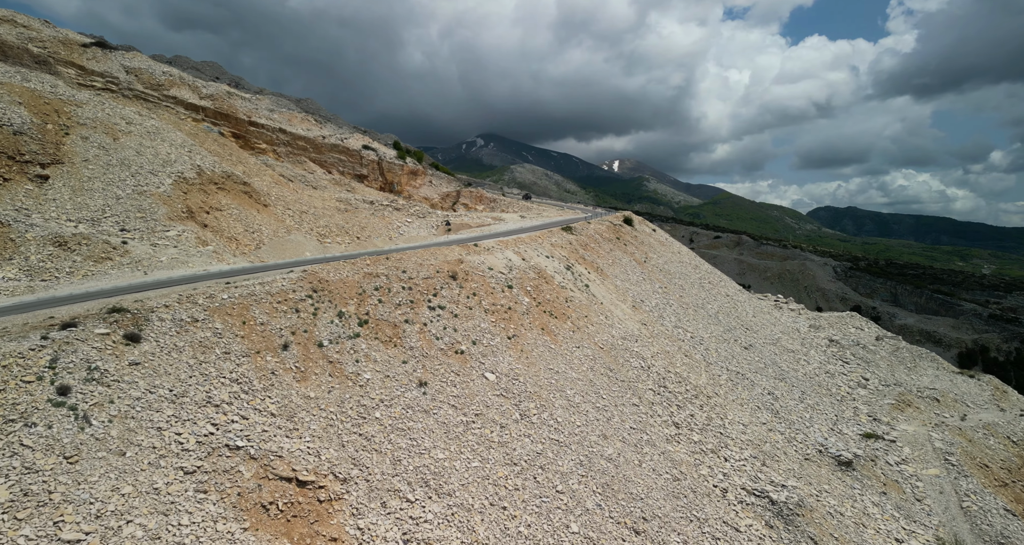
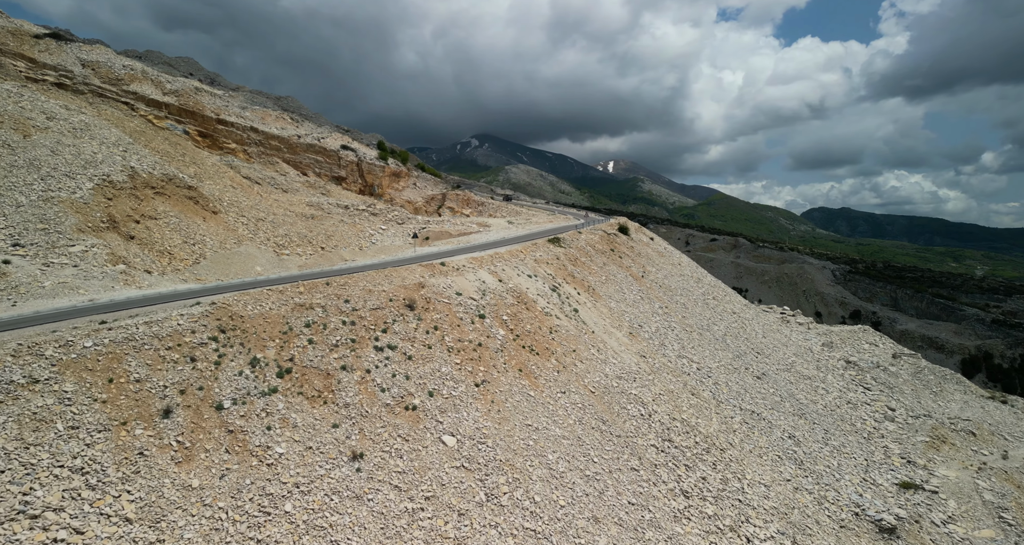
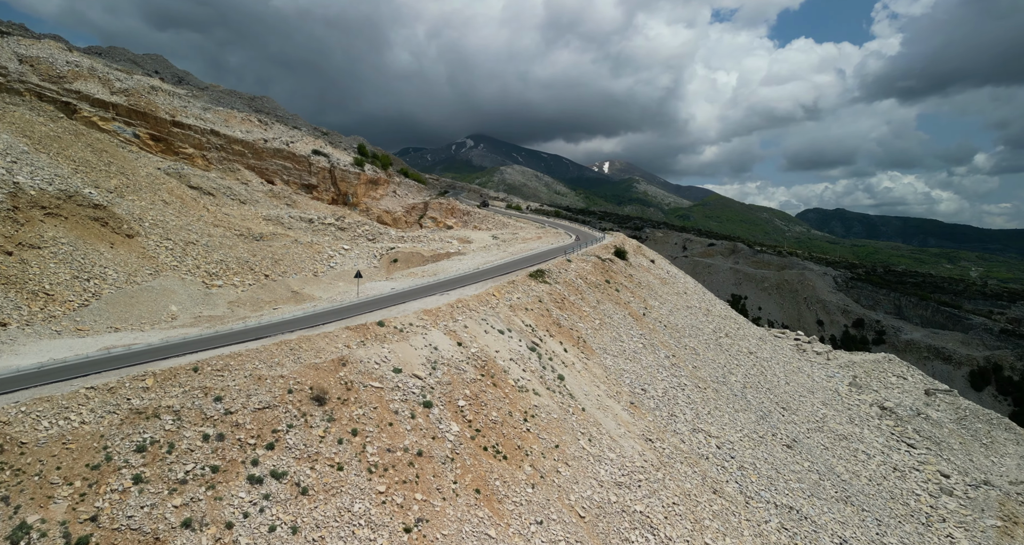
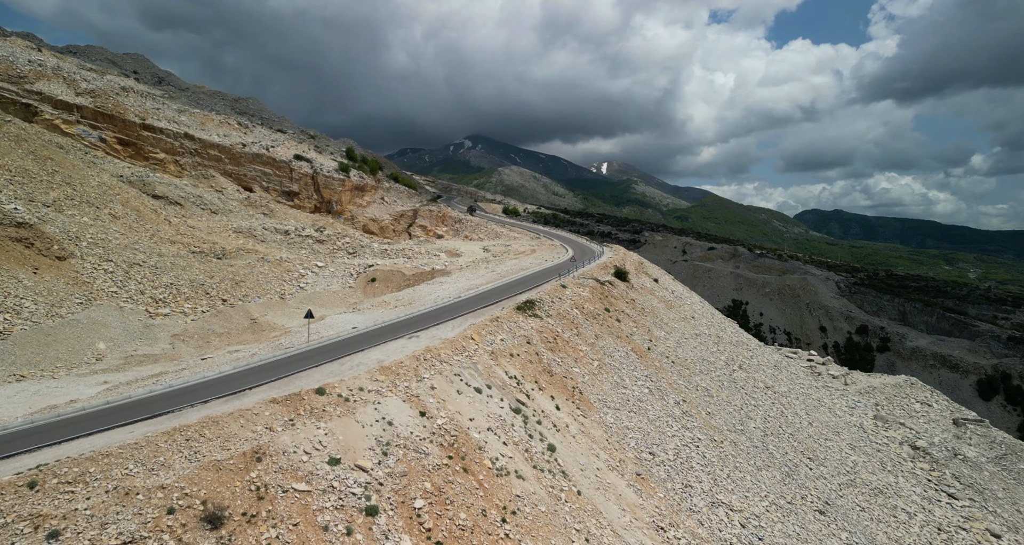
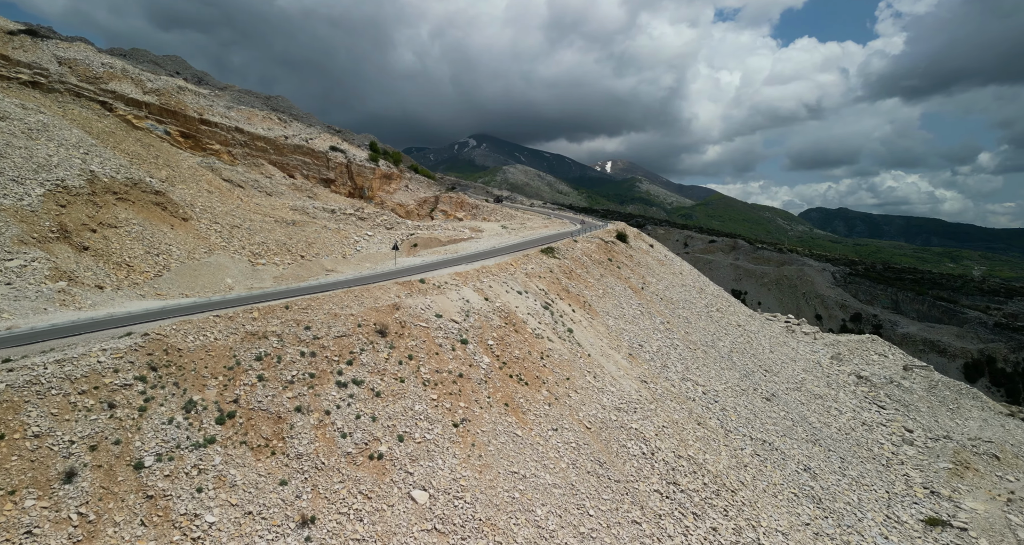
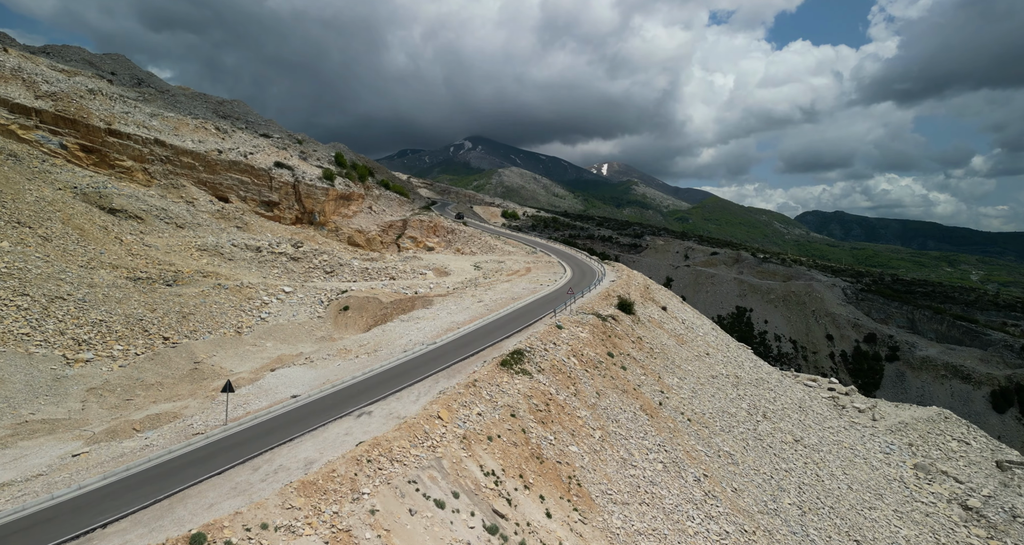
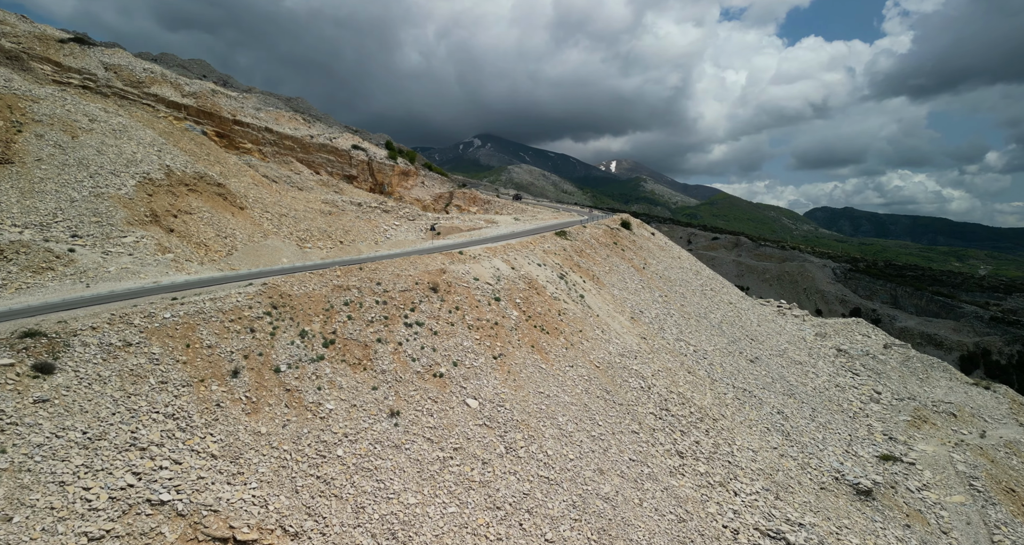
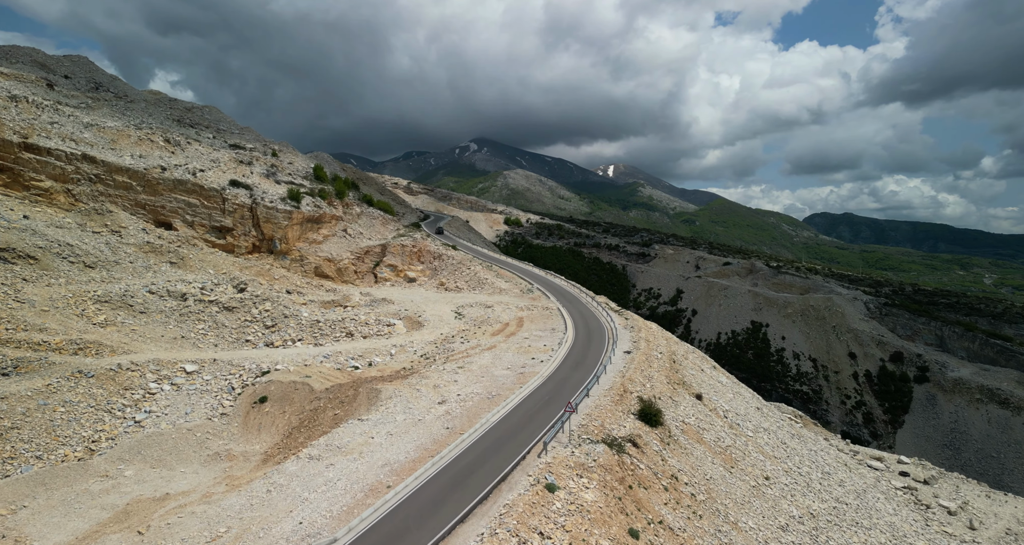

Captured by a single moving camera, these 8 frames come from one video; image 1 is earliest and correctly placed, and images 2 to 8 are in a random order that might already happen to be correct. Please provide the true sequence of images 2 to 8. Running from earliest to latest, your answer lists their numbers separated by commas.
7, 2, 5, 3, 4, 6, 8
